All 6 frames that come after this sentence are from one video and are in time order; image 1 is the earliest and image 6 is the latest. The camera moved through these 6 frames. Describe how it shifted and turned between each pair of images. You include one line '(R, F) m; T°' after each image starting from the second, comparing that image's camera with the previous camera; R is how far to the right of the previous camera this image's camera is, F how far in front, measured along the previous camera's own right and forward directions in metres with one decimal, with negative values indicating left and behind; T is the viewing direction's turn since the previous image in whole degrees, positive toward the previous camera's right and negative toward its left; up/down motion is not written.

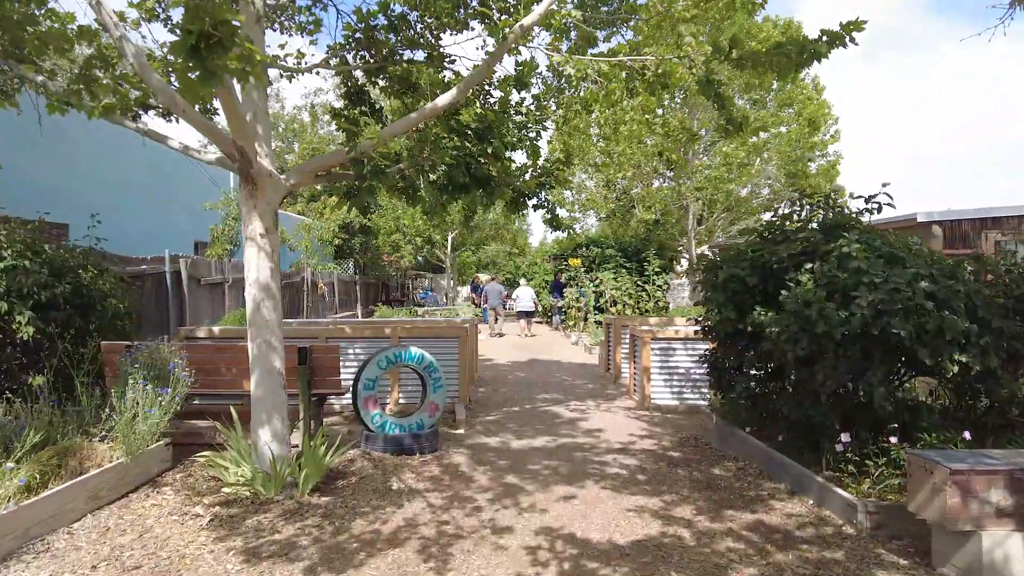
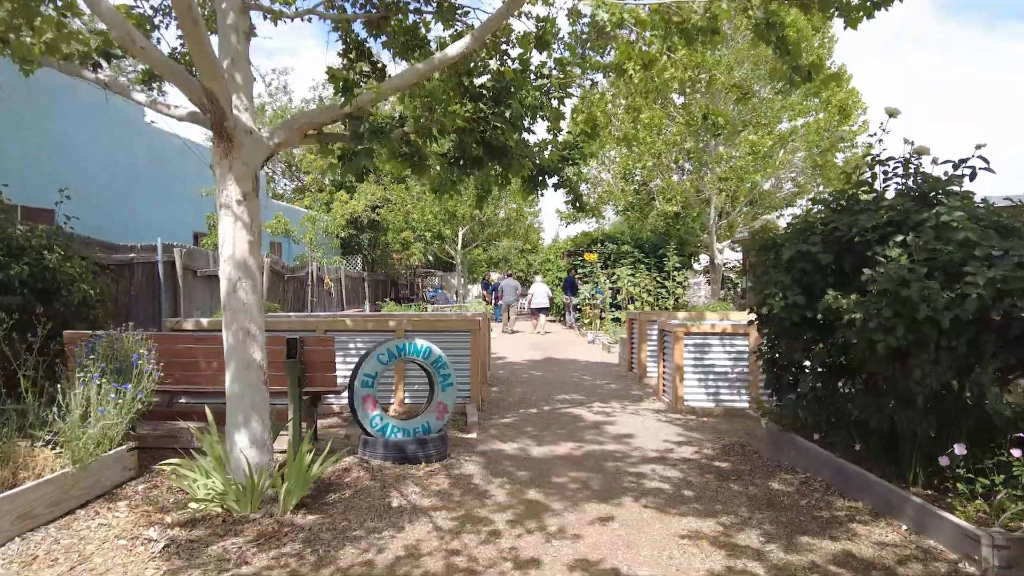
(-0.1, +0.9) m; -1°
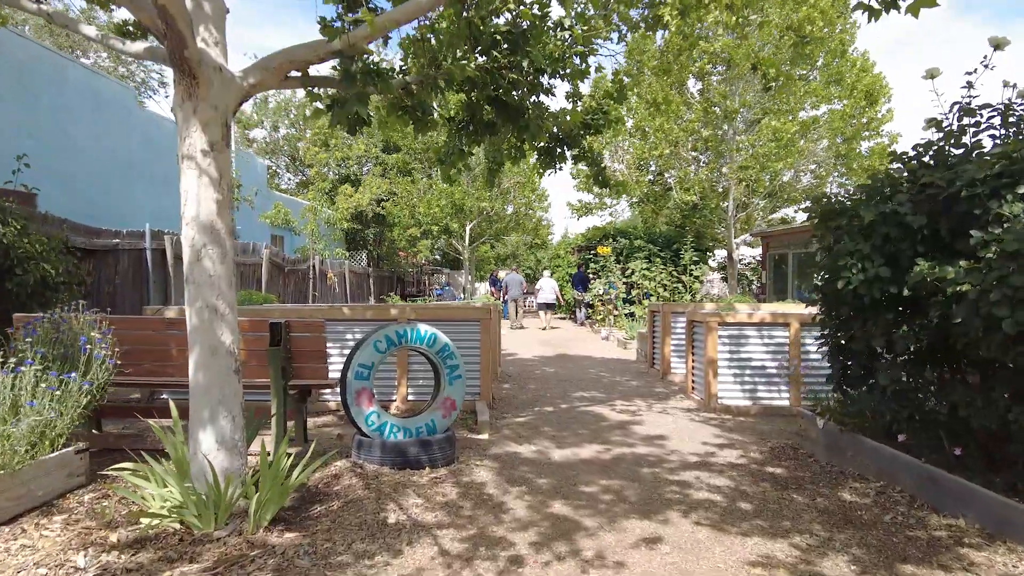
(-0.1, +0.8) m; -1°
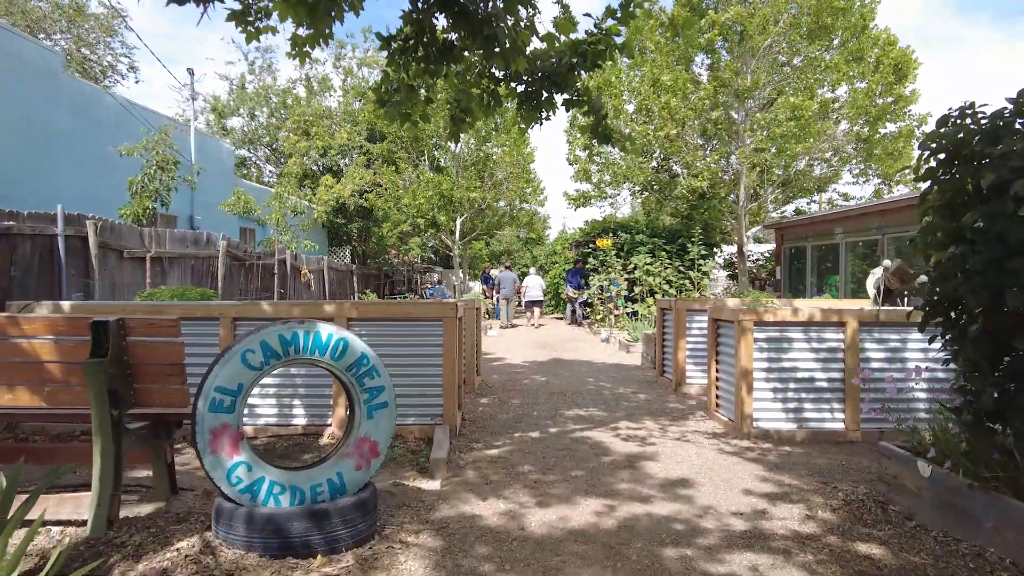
(+0.2, +1.7) m; 0°
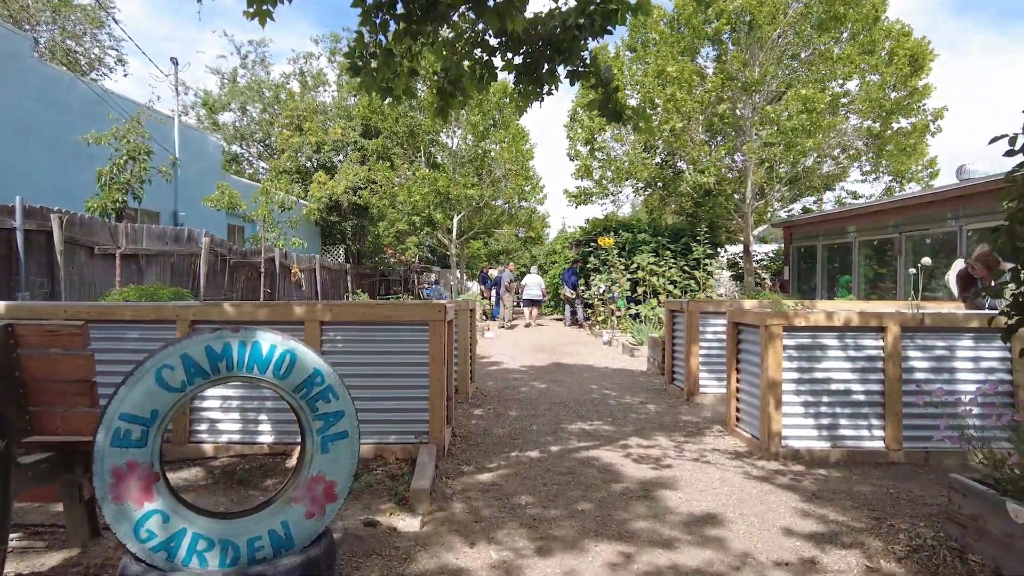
(0.0, +0.7) m; 0°
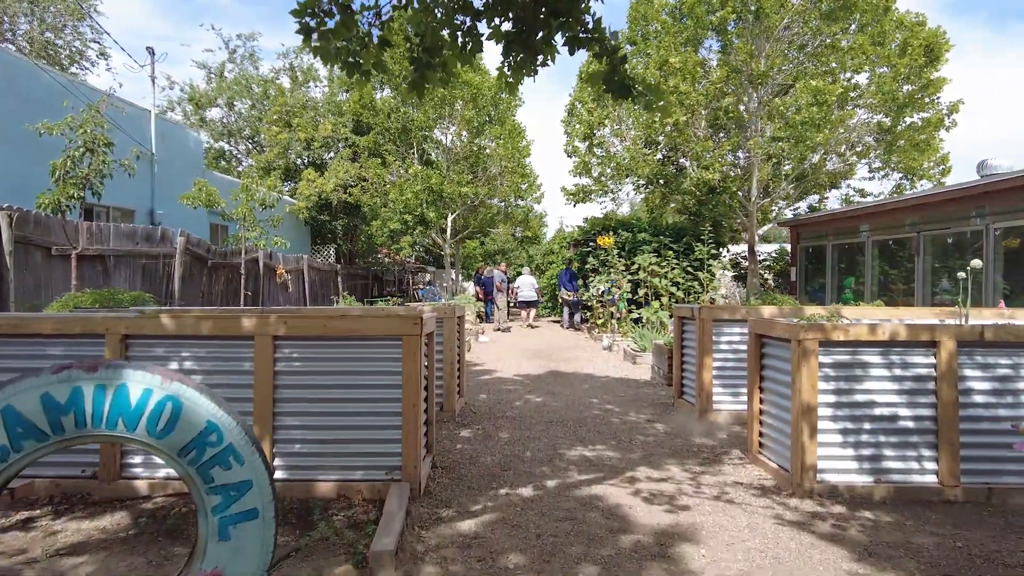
(+0.1, +0.7) m; 0°
